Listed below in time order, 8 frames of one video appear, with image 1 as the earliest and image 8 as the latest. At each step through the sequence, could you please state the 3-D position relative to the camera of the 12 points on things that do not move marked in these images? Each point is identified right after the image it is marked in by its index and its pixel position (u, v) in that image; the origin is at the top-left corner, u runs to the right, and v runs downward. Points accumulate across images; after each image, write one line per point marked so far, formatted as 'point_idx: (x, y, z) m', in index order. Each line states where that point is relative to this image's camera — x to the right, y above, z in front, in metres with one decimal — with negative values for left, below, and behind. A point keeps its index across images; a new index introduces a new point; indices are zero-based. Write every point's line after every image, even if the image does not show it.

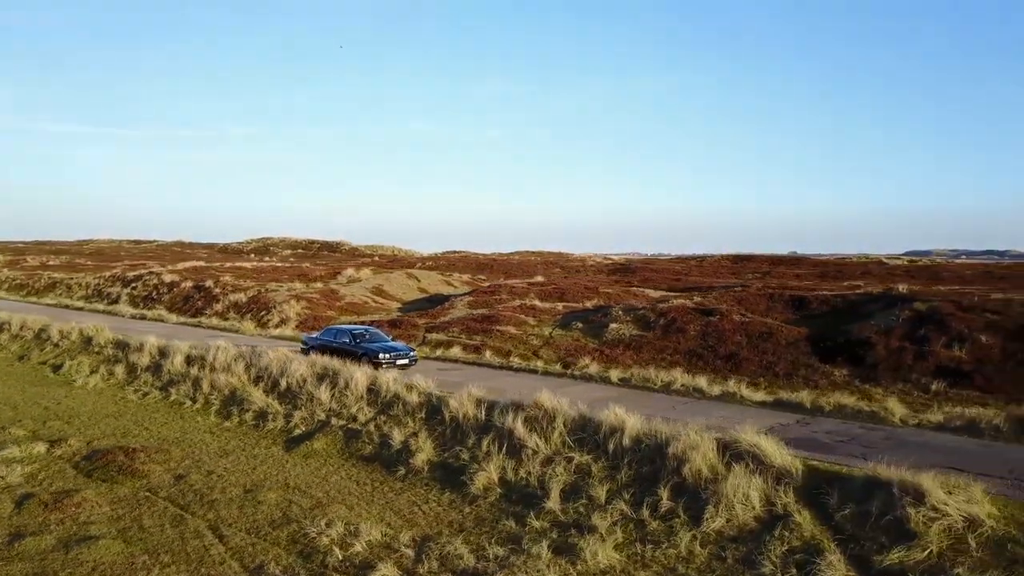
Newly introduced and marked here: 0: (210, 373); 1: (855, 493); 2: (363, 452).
0: (-7.5, -2.1, +17.5) m
1: (+4.3, -2.6, +8.8) m
2: (-2.7, -3.0, +12.8) m
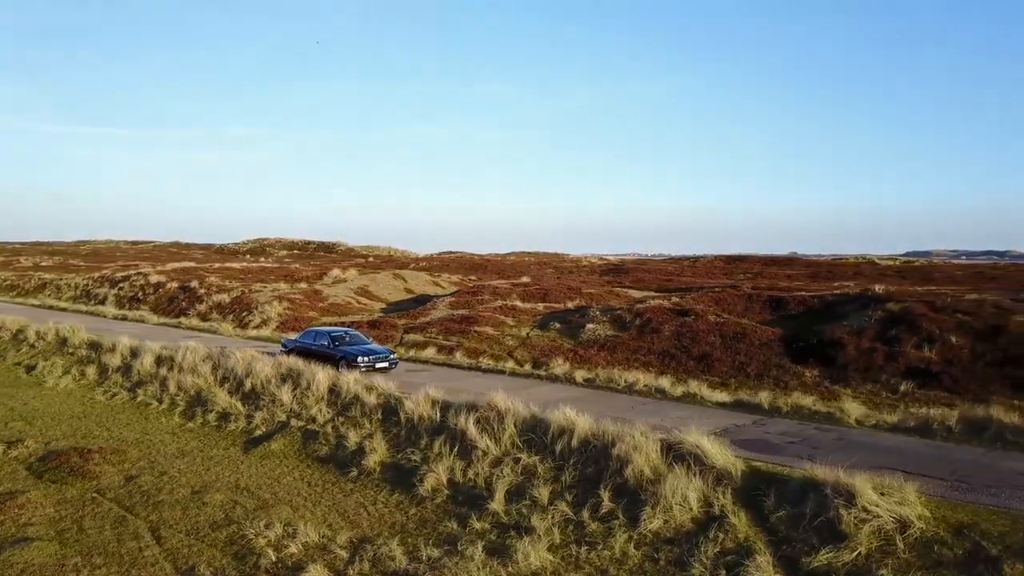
0: (-8.4, -2.1, +17.5) m
1: (+3.5, -2.6, +8.8) m
2: (-3.5, -3.0, +12.8) m
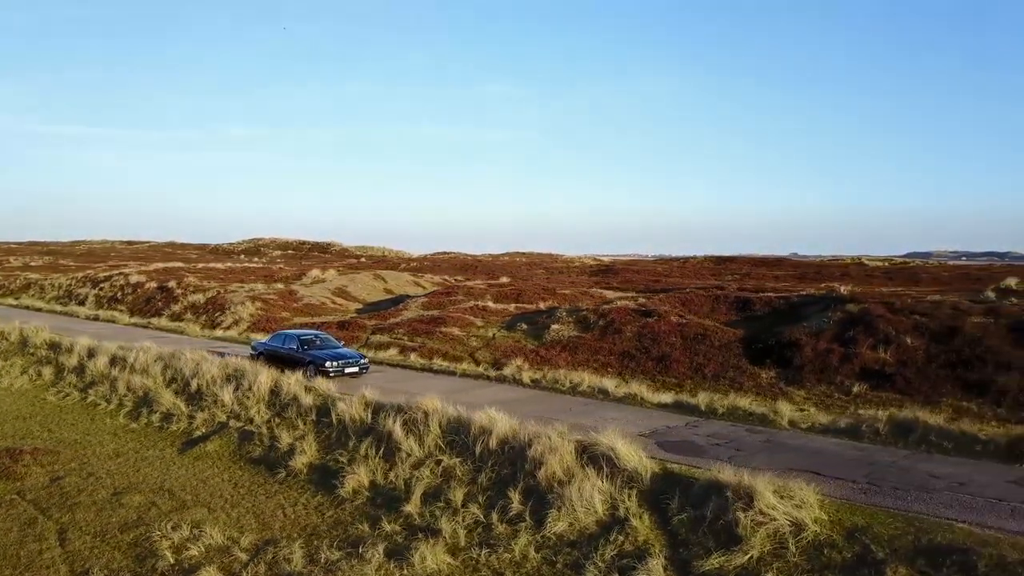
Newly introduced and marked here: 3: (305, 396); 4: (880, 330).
0: (-9.6, -2.2, +17.4) m
1: (+2.3, -2.6, +8.7) m
2: (-4.7, -3.0, +12.8) m
3: (-4.1, -2.2, +13.9) m
4: (+10.1, -1.2, +19.3) m
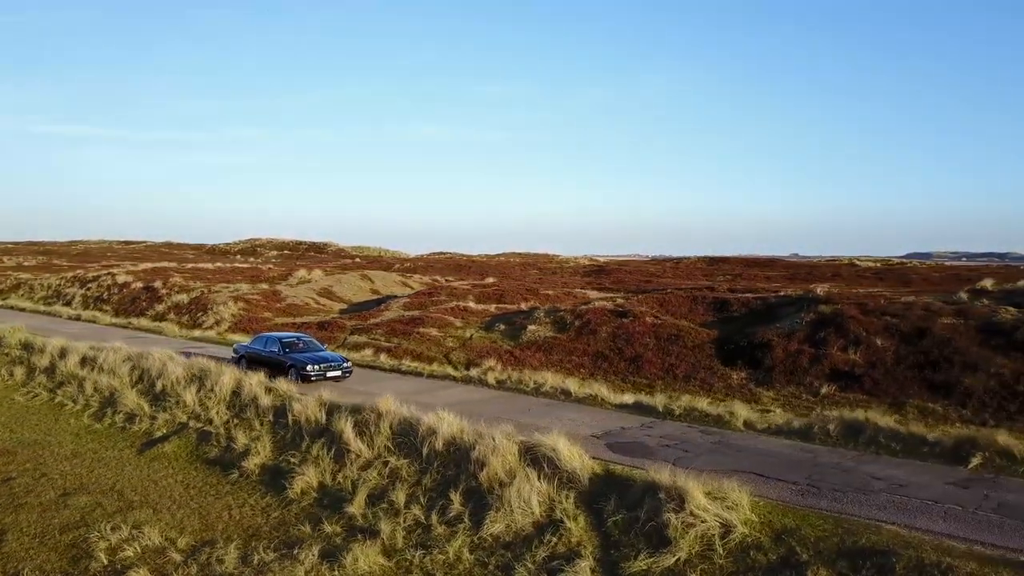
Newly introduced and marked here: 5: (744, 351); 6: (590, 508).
0: (-10.4, -2.2, +17.4) m
1: (+1.5, -2.6, +8.7) m
2: (-5.6, -3.1, +12.8) m
3: (-4.9, -2.2, +13.9) m
4: (+9.3, -1.2, +19.3) m
5: (+6.6, -1.8, +20.0) m
6: (+1.0, -2.8, +8.8) m
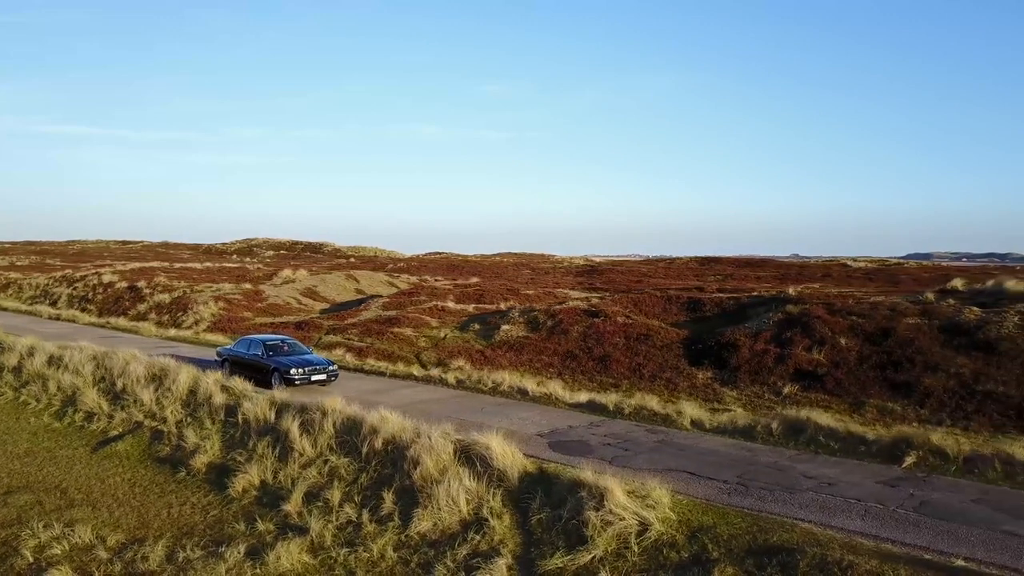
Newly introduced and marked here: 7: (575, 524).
0: (-11.3, -2.1, +17.4) m
1: (+0.6, -2.6, +8.8) m
2: (-6.5, -3.0, +12.8) m
3: (-5.9, -2.2, +14.0) m
4: (+8.4, -1.2, +19.3) m
5: (+5.7, -1.8, +20.0) m
6: (+0.1, -2.8, +8.9) m
7: (+0.7, -2.8, +8.2) m
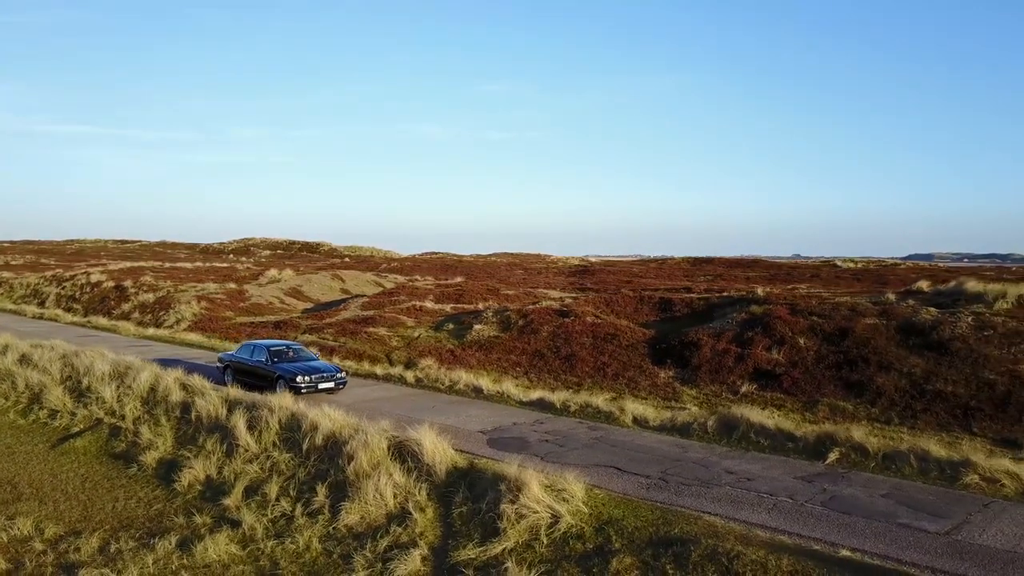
0: (-12.3, -2.1, +17.7) m
1: (-0.4, -2.6, +9.0) m
2: (-7.5, -3.0, +13.1) m
3: (-6.9, -2.2, +14.3) m
4: (+7.4, -1.2, +19.6) m
5: (+4.7, -1.8, +20.3) m
6: (-0.9, -2.8, +9.2) m
7: (-0.3, -2.8, +8.5) m
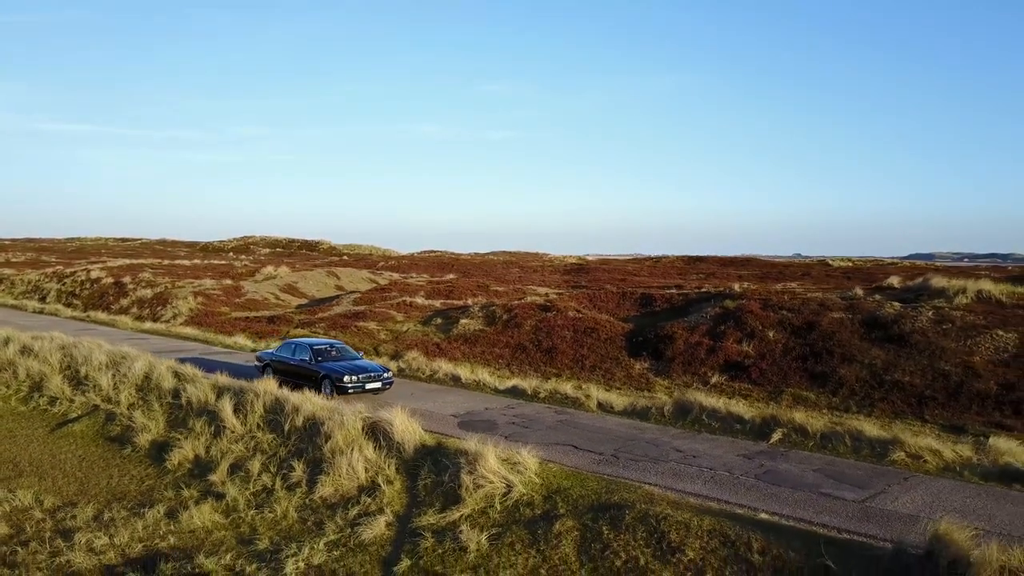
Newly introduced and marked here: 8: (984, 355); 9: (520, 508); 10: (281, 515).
0: (-12.8, -2.0, +18.5) m
1: (-1.0, -2.5, +9.8) m
2: (-8.0, -2.9, +13.9) m
3: (-7.4, -2.0, +15.1) m
4: (+6.9, -1.1, +20.3) m
5: (+4.2, -1.7, +21.1) m
6: (-1.5, -2.6, +9.9) m
7: (-0.8, -2.7, +9.3) m
8: (+11.4, -1.6, +16.8) m
9: (+0.1, -2.7, +8.7) m
10: (-3.2, -3.1, +9.6) m
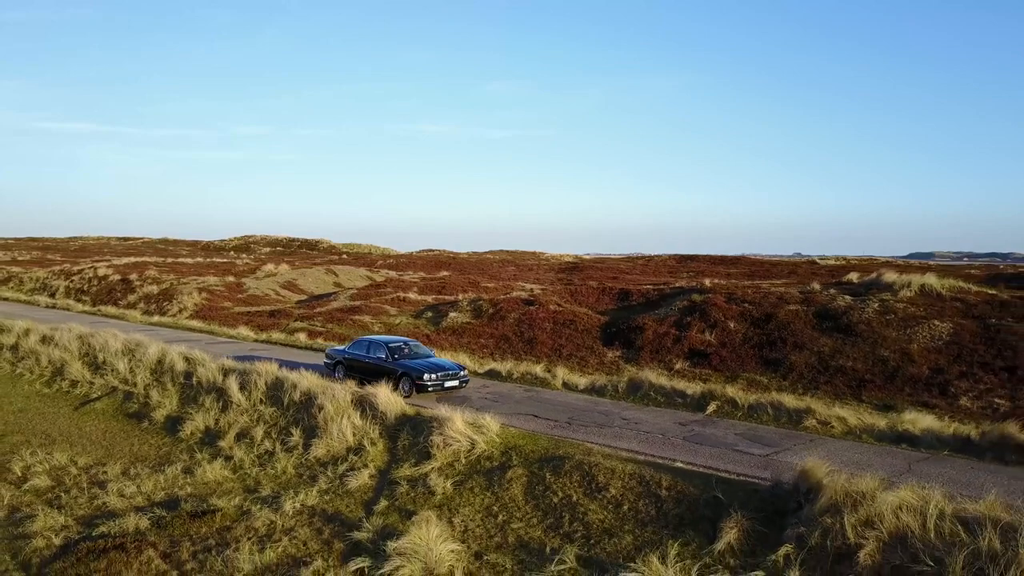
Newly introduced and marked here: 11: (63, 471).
0: (-13.4, -1.8, +20.2) m
1: (-1.5, -2.3, +11.5) m
2: (-8.6, -2.7, +15.6) m
3: (-8.0, -1.9, +16.7) m
4: (+6.4, -0.9, +22.0) m
5: (+3.6, -1.5, +22.7) m
6: (-2.0, -2.5, +11.6) m
7: (-1.4, -2.5, +11.0) m
8: (+10.8, -1.5, +18.5) m
9: (-0.5, -2.6, +10.4) m
10: (-3.7, -3.0, +11.3) m
11: (-7.4, -3.0, +11.5) m
